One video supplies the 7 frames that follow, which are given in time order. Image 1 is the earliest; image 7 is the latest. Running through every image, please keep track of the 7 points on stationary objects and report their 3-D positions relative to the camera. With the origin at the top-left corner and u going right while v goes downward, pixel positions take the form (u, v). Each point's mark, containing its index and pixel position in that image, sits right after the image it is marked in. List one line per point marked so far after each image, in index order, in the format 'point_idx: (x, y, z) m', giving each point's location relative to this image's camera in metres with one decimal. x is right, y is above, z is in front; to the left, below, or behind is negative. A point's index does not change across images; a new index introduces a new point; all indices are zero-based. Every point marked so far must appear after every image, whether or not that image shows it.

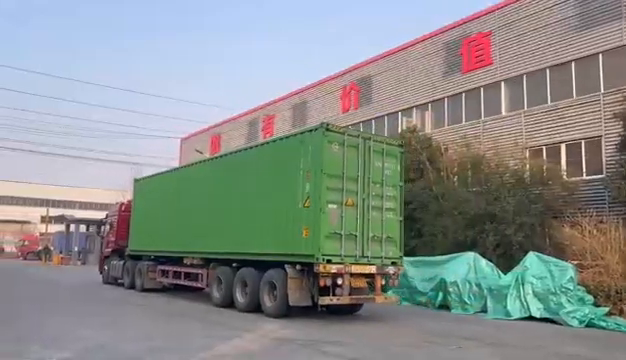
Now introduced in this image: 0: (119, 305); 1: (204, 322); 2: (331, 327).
0: (-6.3, -4.1, +16.2) m
1: (-2.7, -3.6, +12.7) m
2: (+0.5, -3.7, +12.5) m
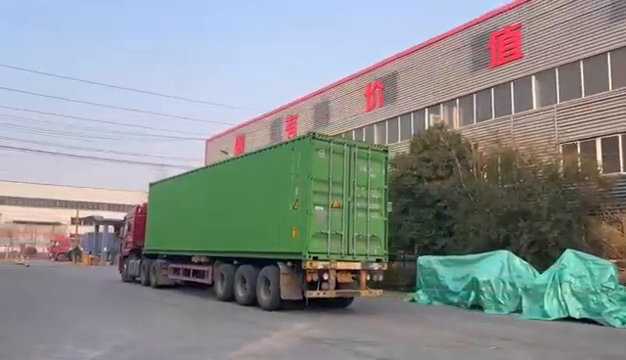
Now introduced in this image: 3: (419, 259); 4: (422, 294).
0: (-5.4, -4.1, +16.2) m
1: (-2.0, -3.5, +12.5) m
2: (+1.2, -3.6, +12.2) m
3: (+4.2, -3.1, +19.7) m
4: (+4.2, -4.4, +19.2) m
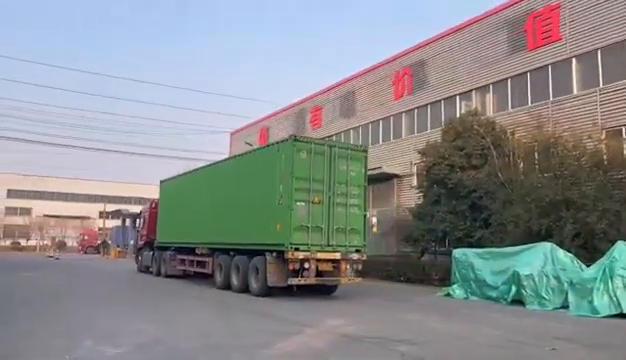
0: (-4.4, -3.7, +15.7) m
1: (-1.2, -3.2, +11.9) m
2: (+2.0, -3.3, +11.4) m
3: (+5.3, -2.7, +18.7) m
4: (+5.3, -4.0, +18.2) m
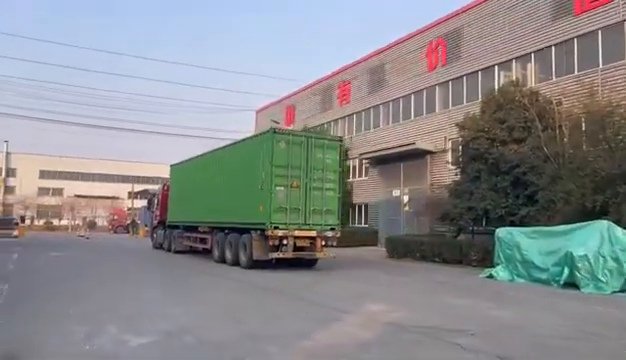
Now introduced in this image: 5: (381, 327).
0: (-3.3, -3.0, +15.0) m
1: (-0.3, -2.7, +11.0) m
2: (+2.8, -2.7, +10.4) m
3: (+6.5, -1.8, +17.5) m
4: (+6.5, -3.1, +17.0) m
5: (+1.1, -2.4, +8.2) m
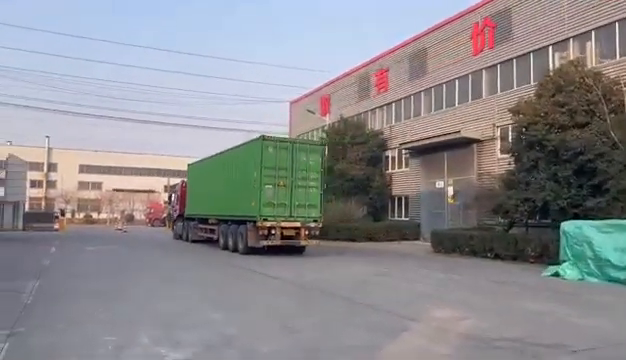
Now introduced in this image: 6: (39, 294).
0: (-2.0, -2.7, +14.0) m
1: (+0.7, -2.4, +9.8) m
2: (+3.8, -2.4, +9.0) m
3: (+8.0, -1.4, +15.8) m
4: (+7.9, -2.7, +15.4) m
5: (+2.0, -2.2, +6.9) m
6: (-6.1, -2.5, +11.2) m
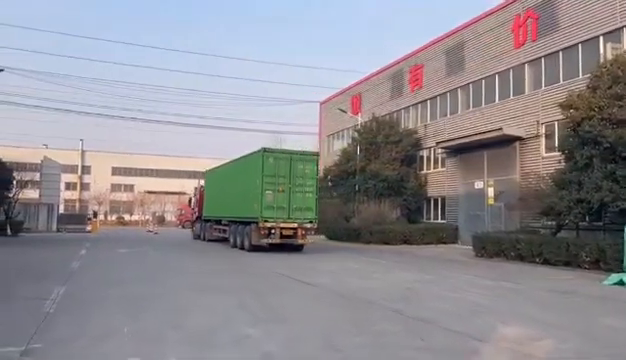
0: (-1.0, -2.7, +13.1) m
1: (+1.5, -2.4, +8.7) m
2: (+4.6, -2.4, +7.7) m
3: (+9.1, -1.4, +14.3) m
4: (+9.0, -2.7, +13.9) m
5: (+2.6, -2.2, +5.8) m
6: (-5.2, -2.5, +10.5) m
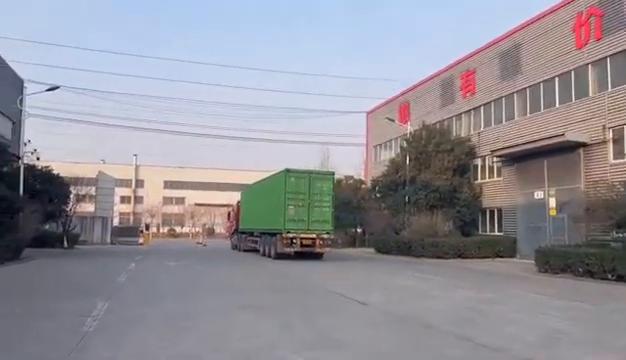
0: (+0.3, -3.0, +12.3) m
1: (+2.4, -2.5, +7.7) m
2: (+5.3, -2.5, +6.4) m
3: (+10.4, -1.5, +12.6) m
4: (+10.3, -2.8, +12.1) m
5: (+3.1, -2.2, +4.7) m
6: (-4.2, -2.8, +10.1) m
